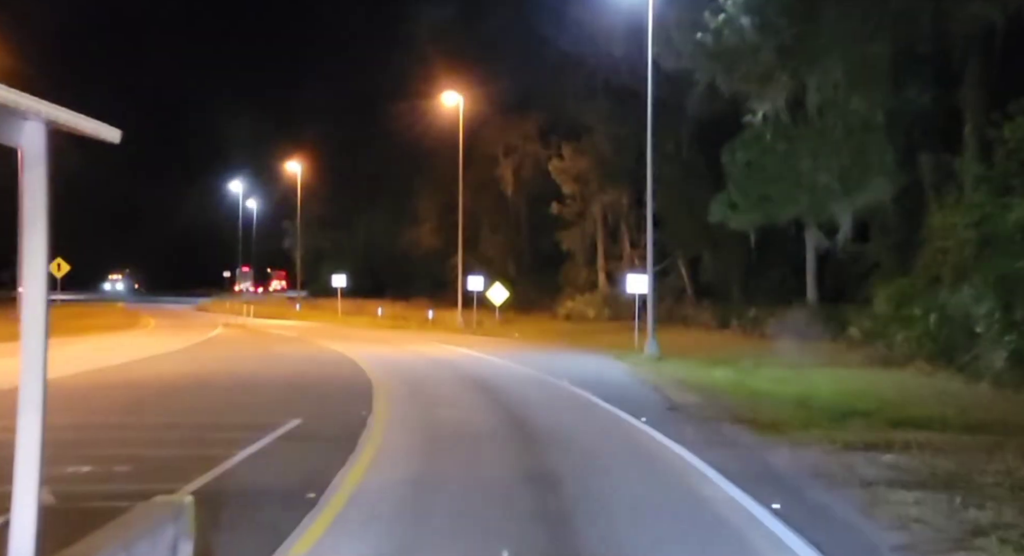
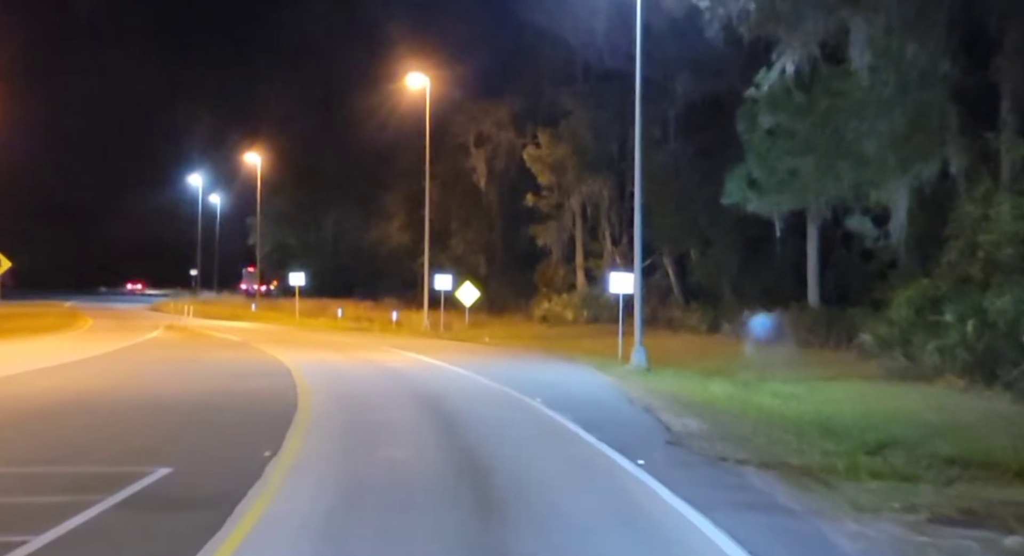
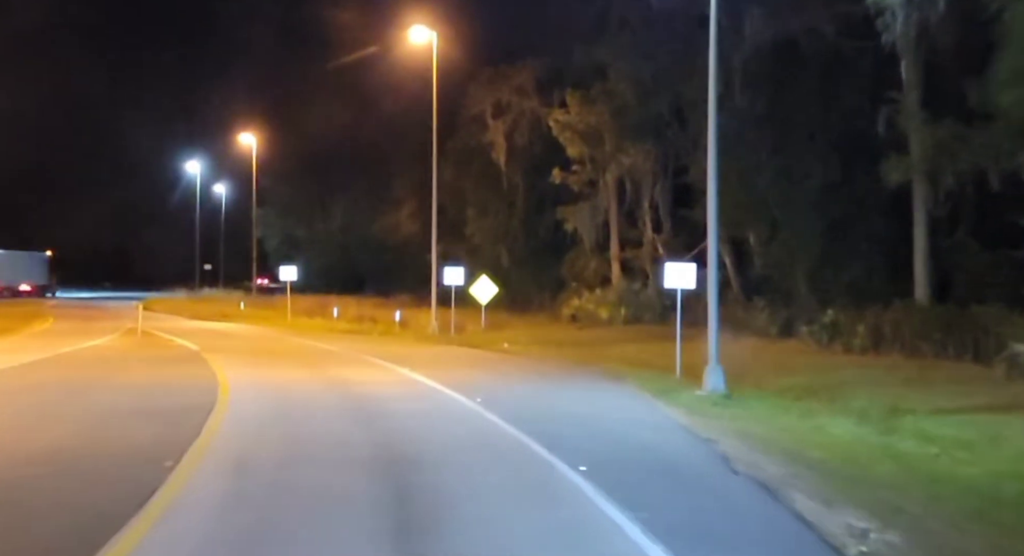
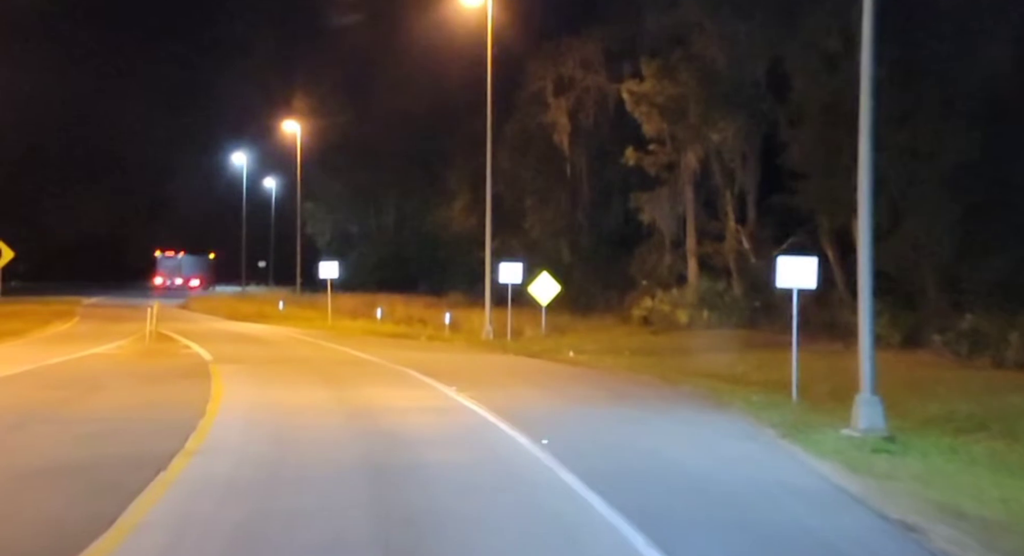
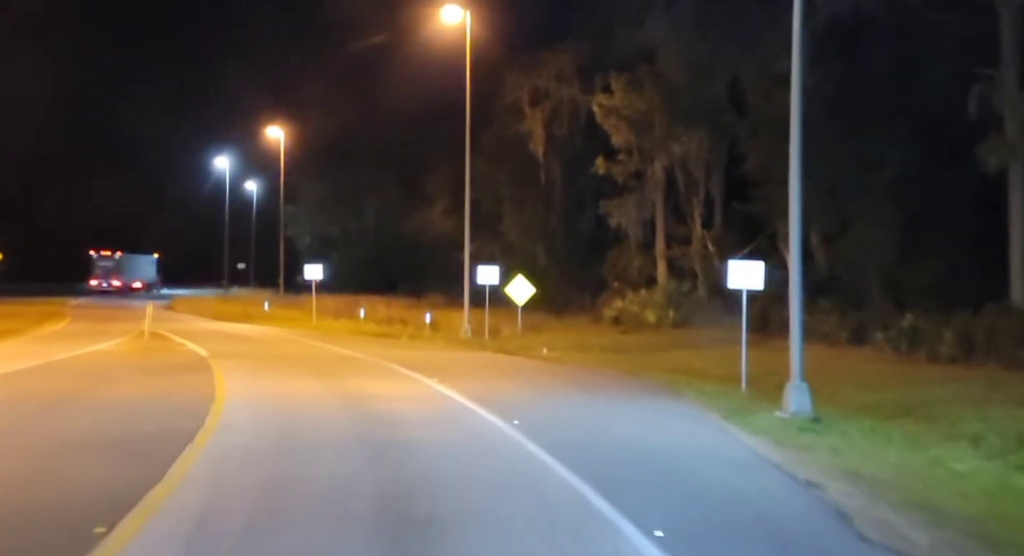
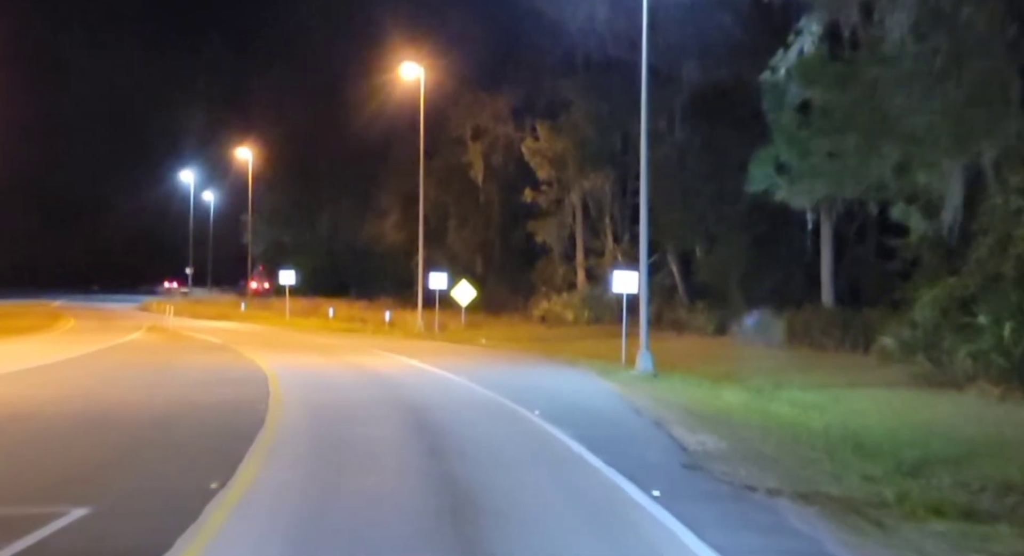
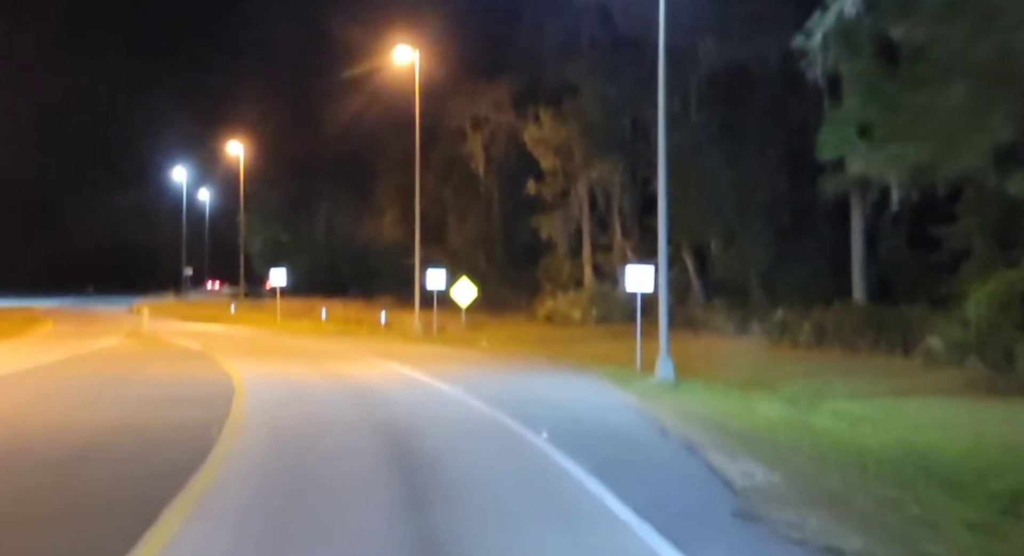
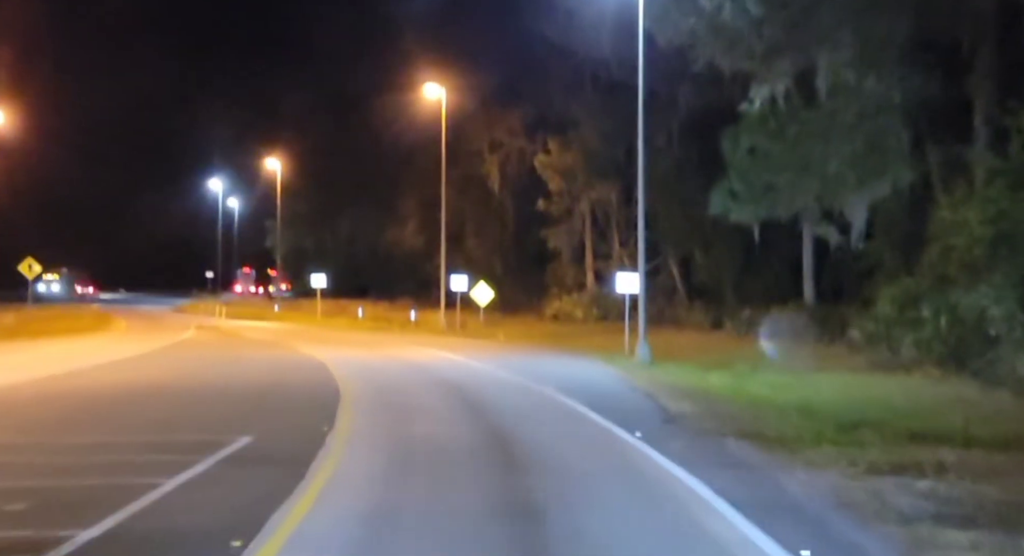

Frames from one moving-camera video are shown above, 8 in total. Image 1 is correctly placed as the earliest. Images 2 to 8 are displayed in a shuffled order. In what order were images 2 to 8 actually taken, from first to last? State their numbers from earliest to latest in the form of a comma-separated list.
8, 2, 6, 7, 3, 5, 4
